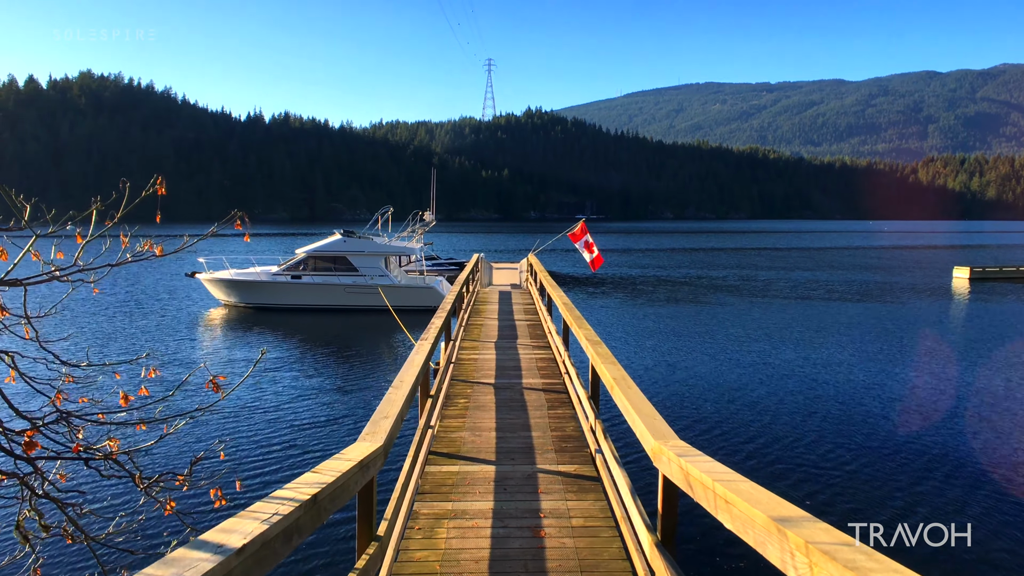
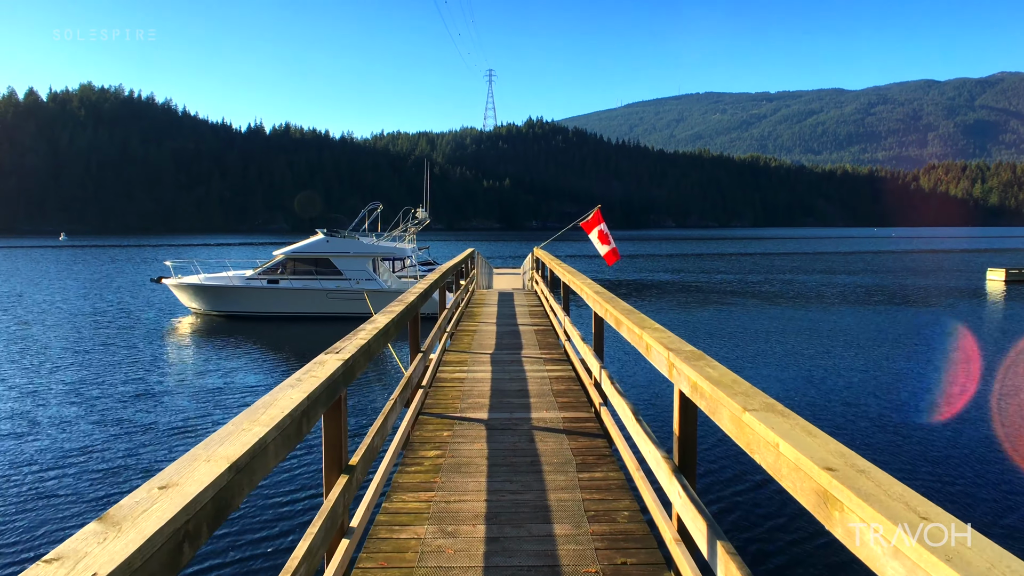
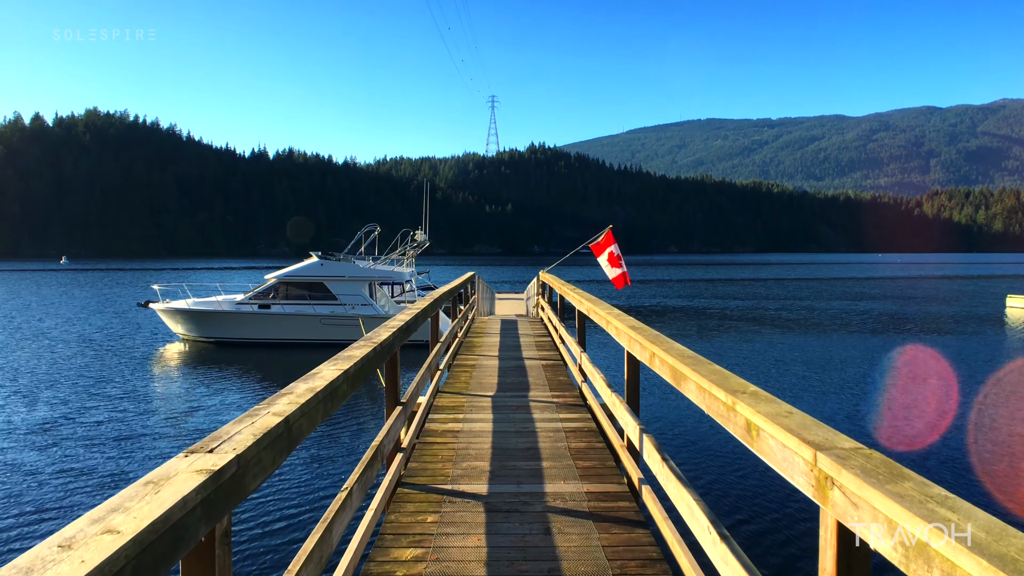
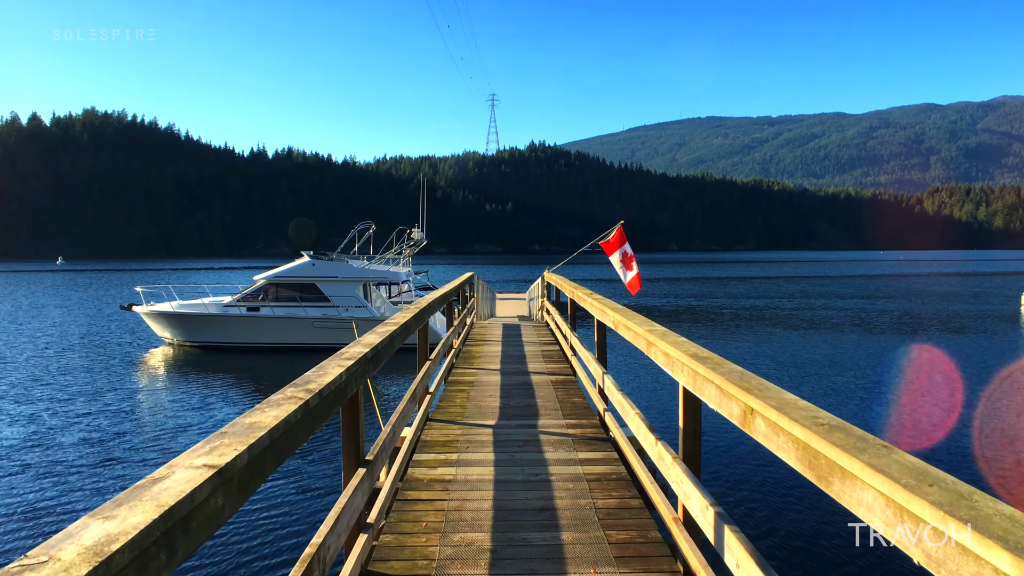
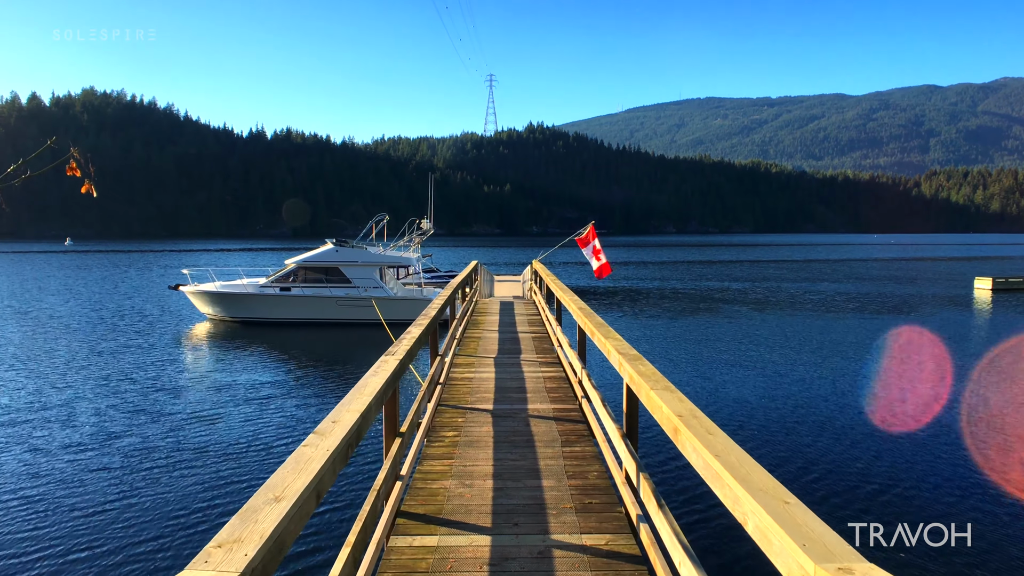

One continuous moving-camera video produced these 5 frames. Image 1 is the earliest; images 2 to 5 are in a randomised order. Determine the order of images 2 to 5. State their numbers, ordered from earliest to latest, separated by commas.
5, 2, 3, 4
